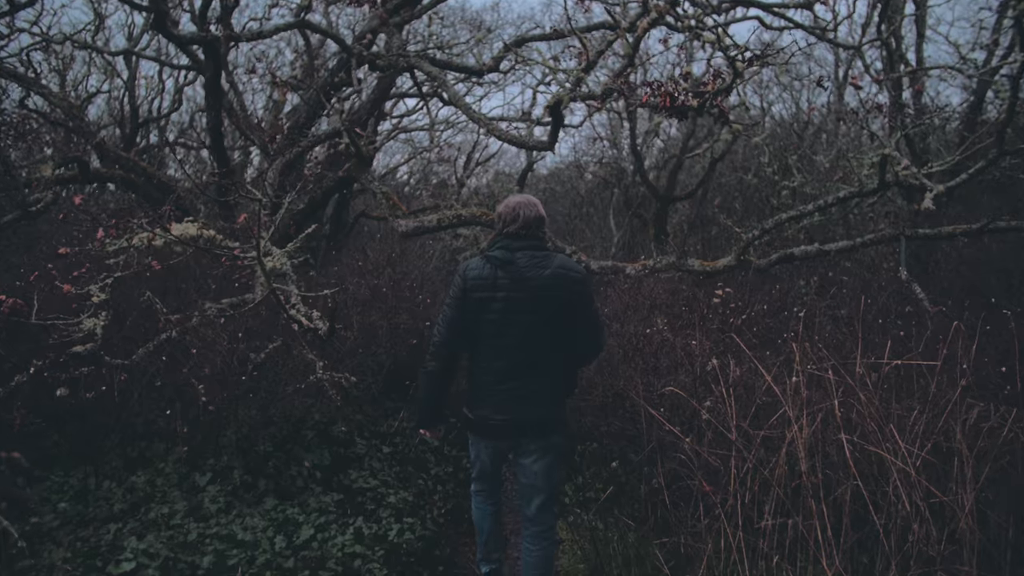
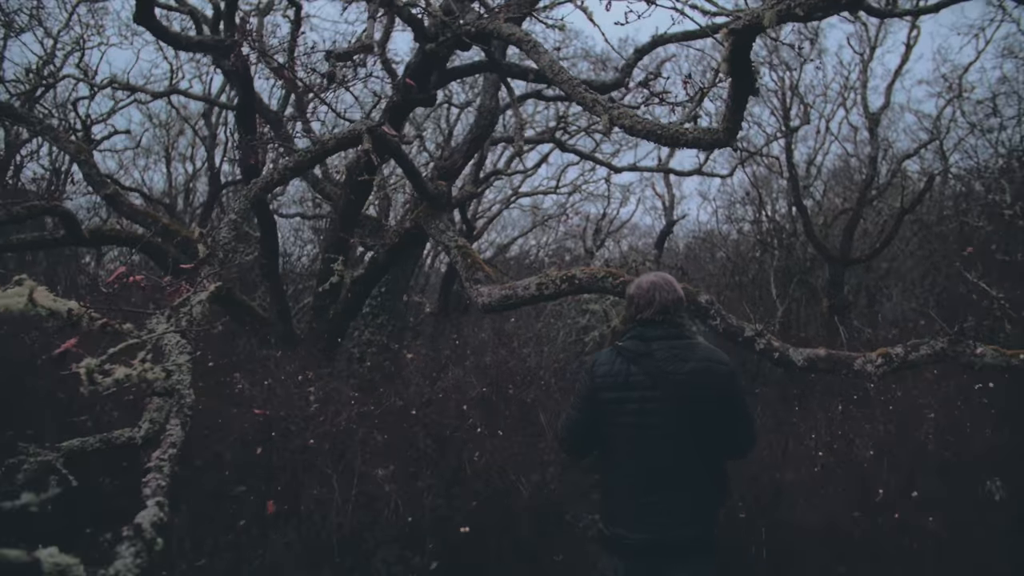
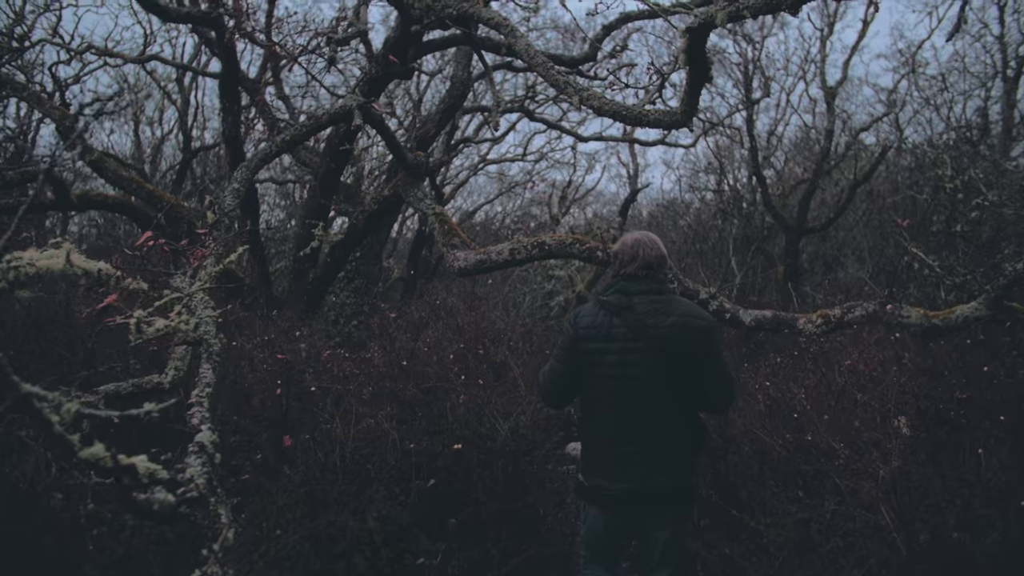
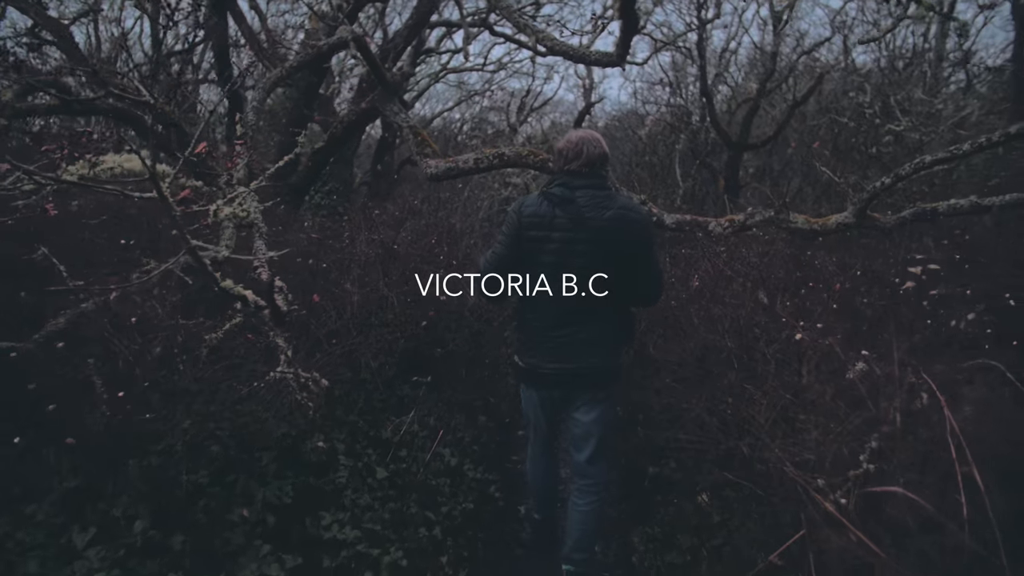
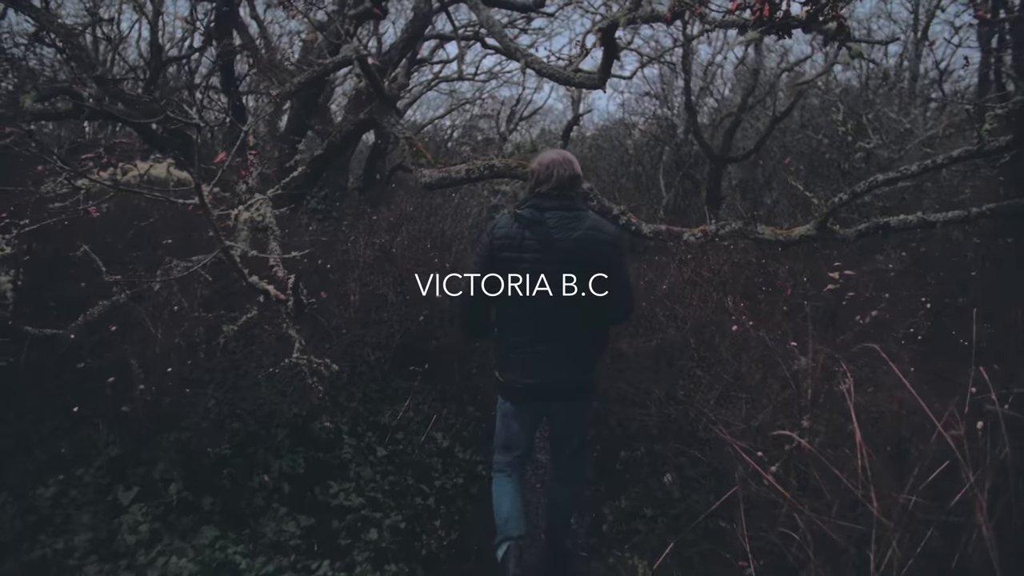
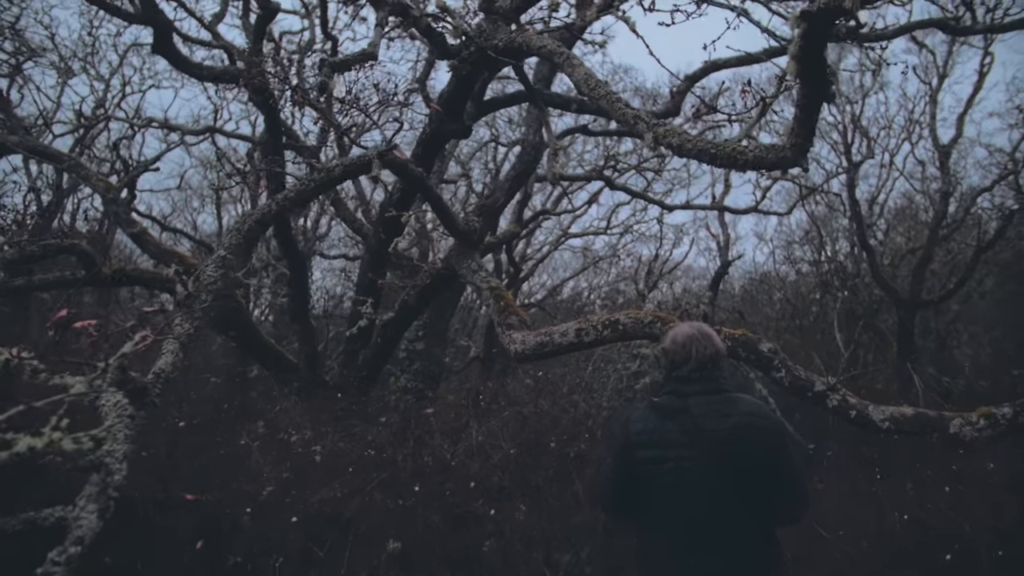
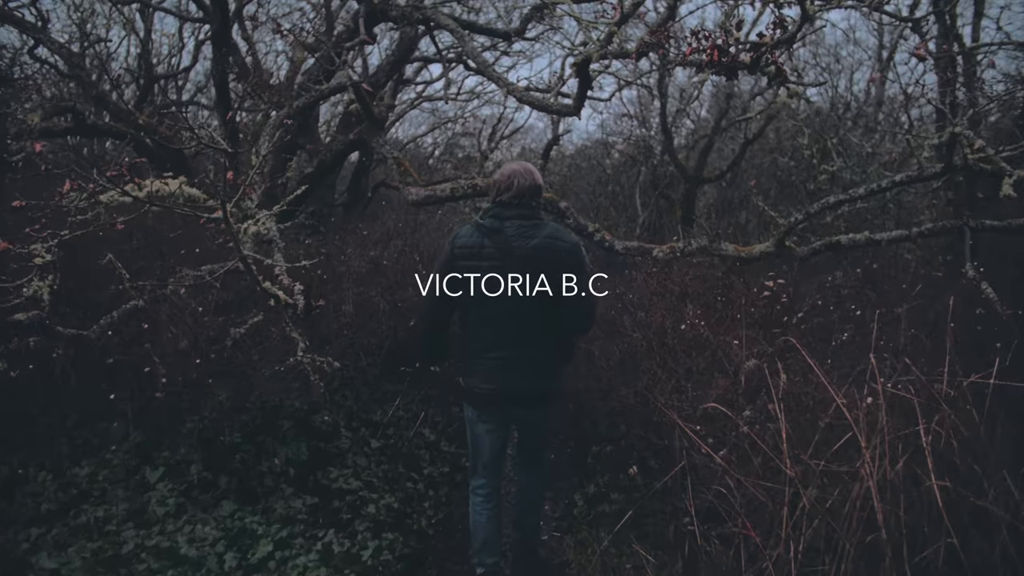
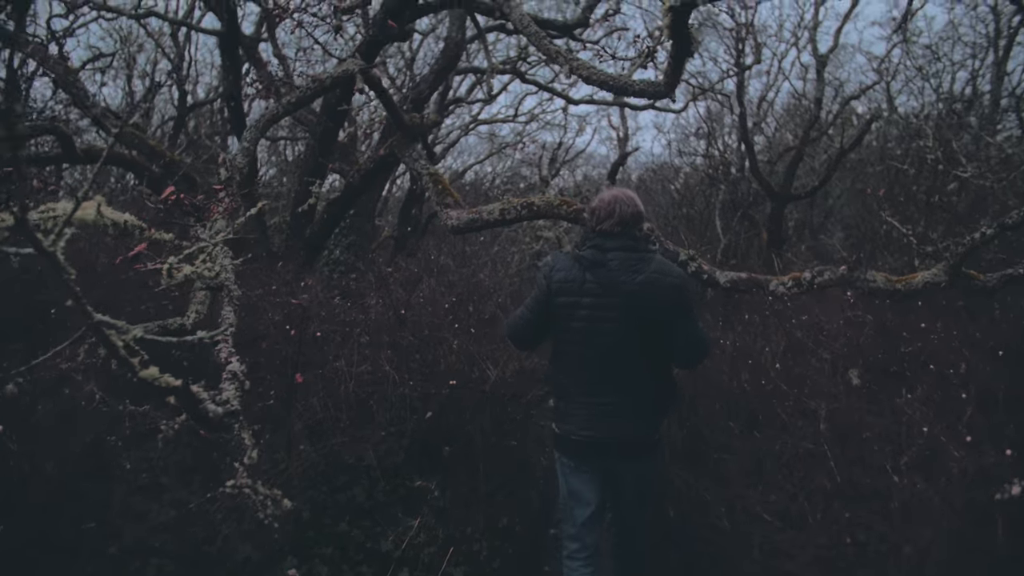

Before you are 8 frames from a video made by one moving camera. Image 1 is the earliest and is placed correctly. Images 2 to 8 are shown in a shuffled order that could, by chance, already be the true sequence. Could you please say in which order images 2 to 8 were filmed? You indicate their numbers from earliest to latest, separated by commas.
7, 5, 4, 8, 3, 2, 6
